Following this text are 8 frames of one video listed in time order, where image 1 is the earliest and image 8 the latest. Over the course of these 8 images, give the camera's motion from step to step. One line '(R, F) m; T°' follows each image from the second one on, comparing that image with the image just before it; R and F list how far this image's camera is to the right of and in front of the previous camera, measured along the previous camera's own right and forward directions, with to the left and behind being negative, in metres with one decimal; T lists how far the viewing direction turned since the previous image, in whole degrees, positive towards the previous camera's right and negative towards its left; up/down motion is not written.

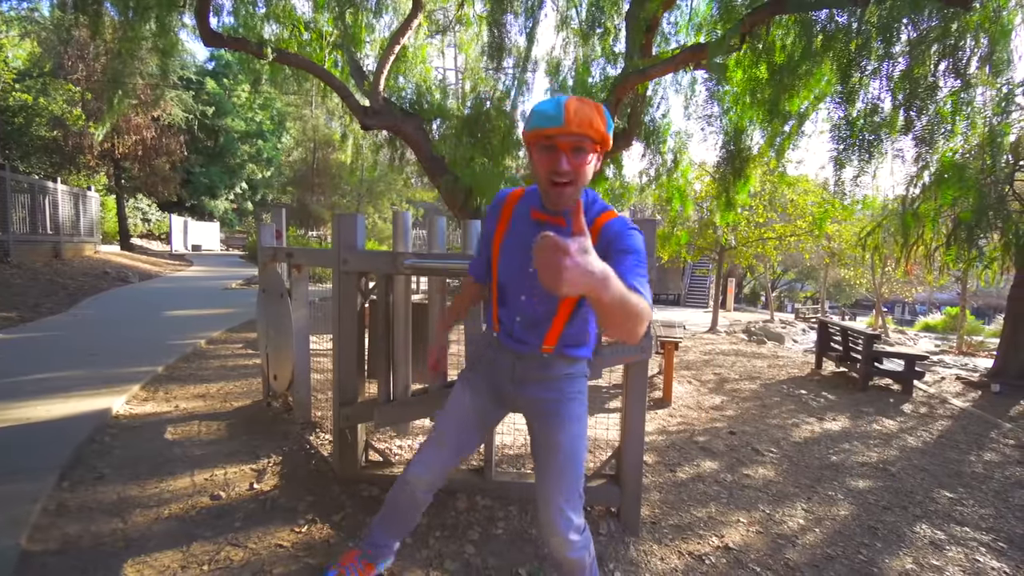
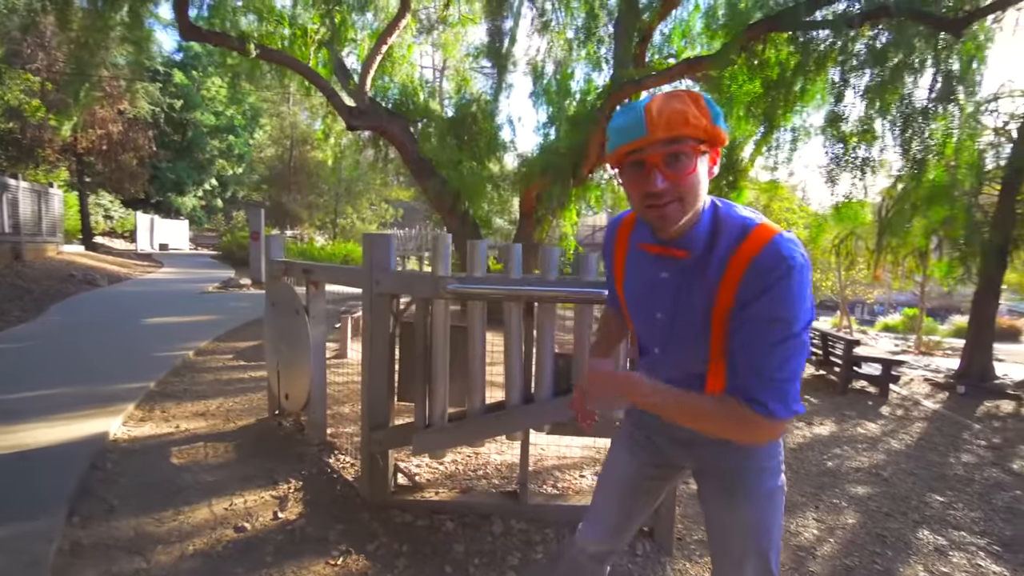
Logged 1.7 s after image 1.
(-0.5, 0.0) m; +5°
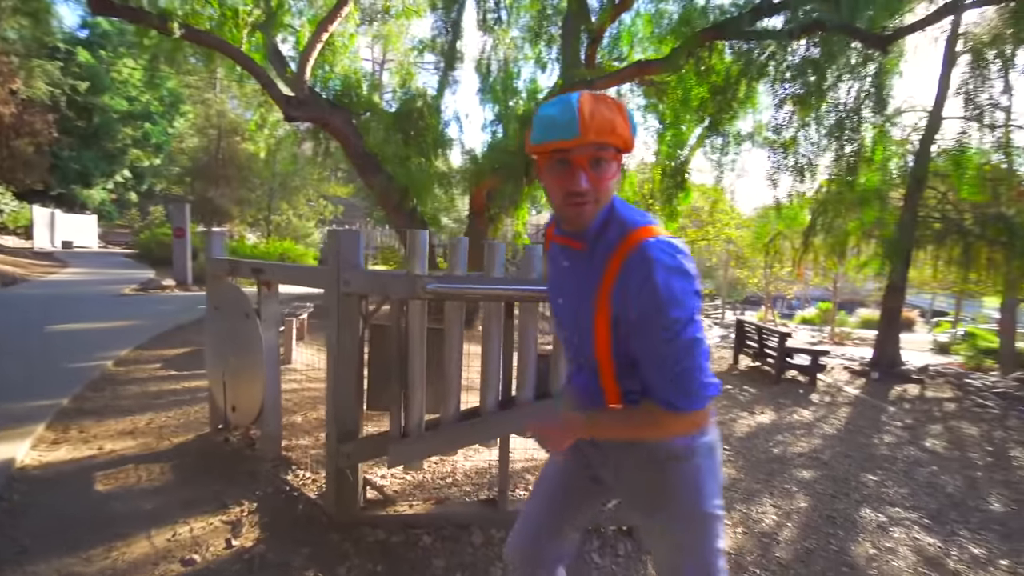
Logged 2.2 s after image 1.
(-0.3, +0.2) m; +8°
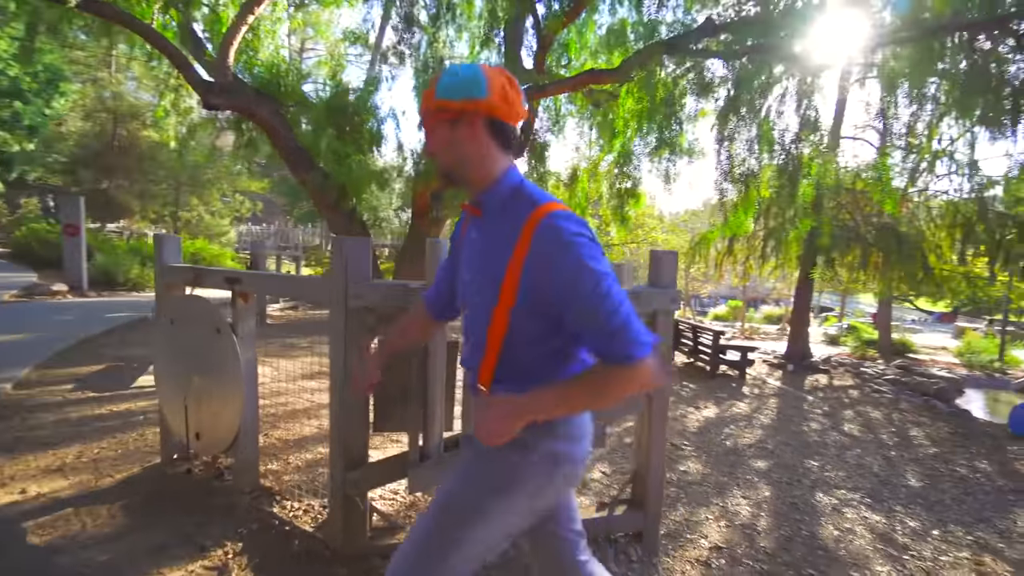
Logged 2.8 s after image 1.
(-0.7, +0.2) m; +11°
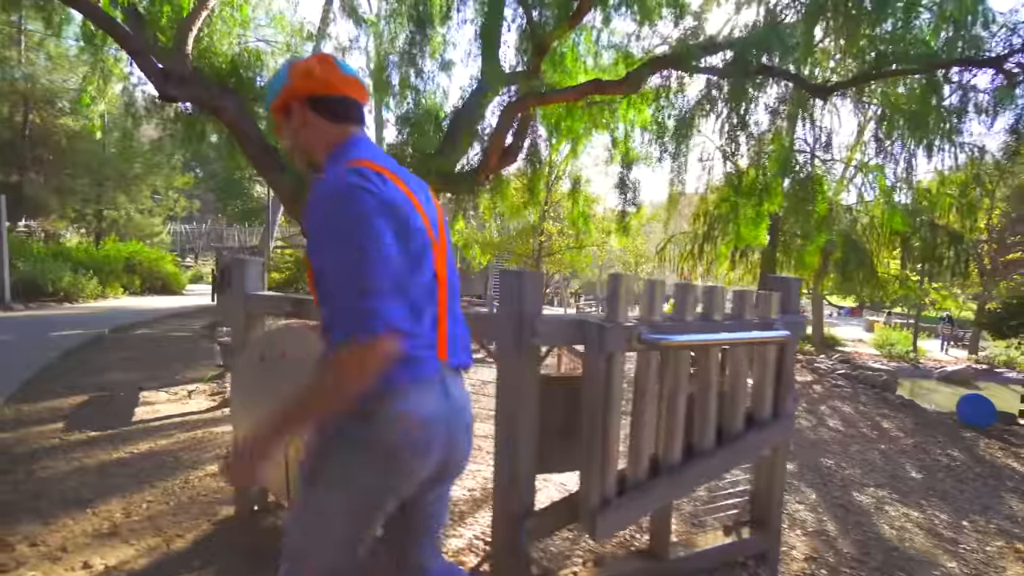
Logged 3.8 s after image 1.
(-1.1, +0.4) m; +10°
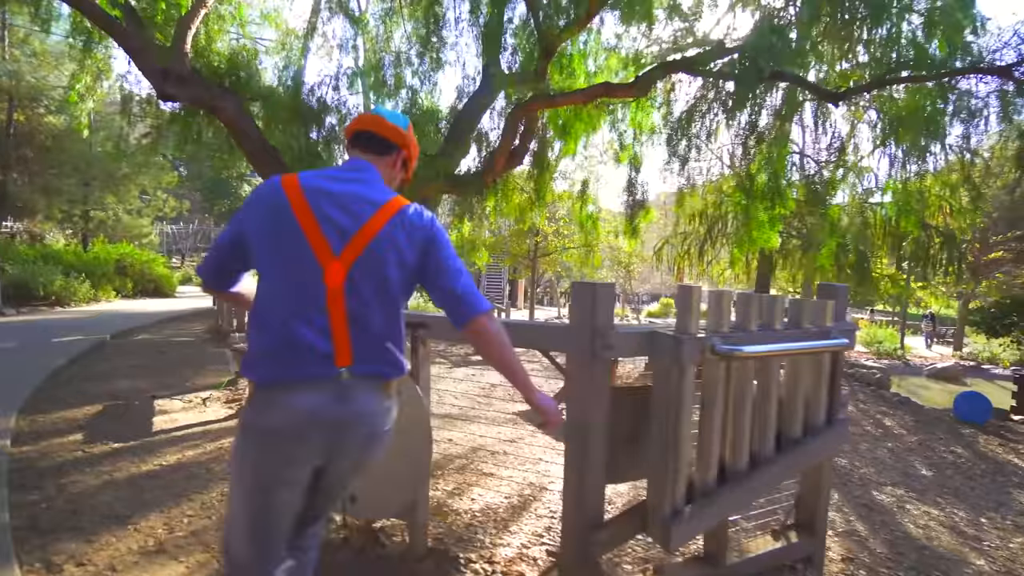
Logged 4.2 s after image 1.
(-0.3, +0.1) m; +2°
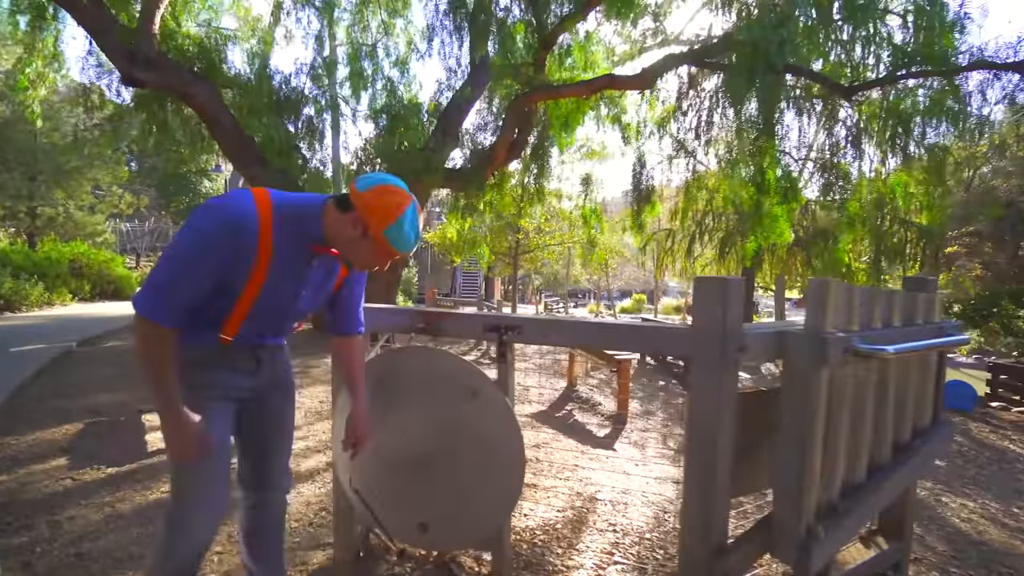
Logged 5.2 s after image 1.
(-0.5, +0.4) m; +4°
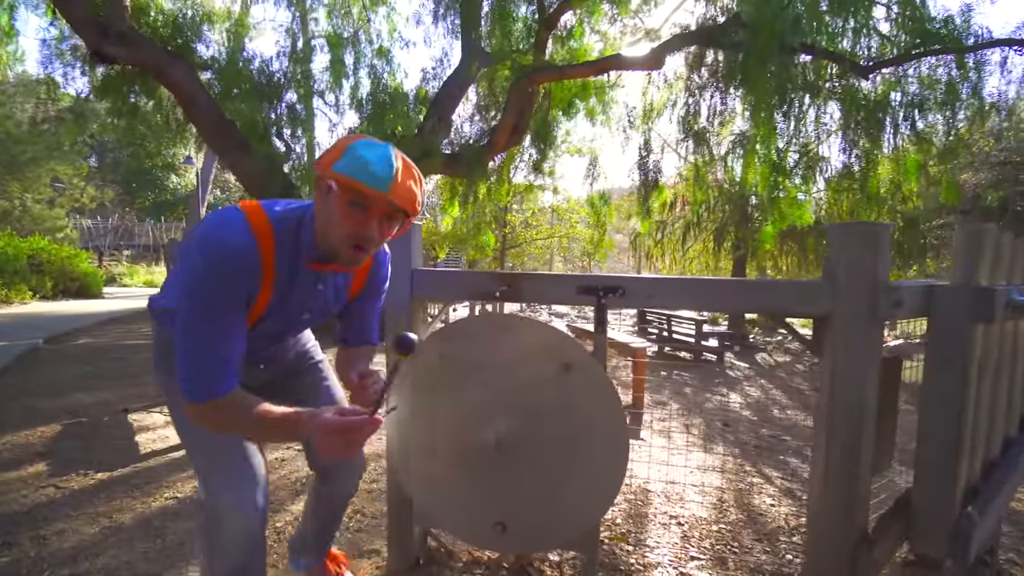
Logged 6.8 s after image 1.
(-0.4, +0.4) m; +3°
